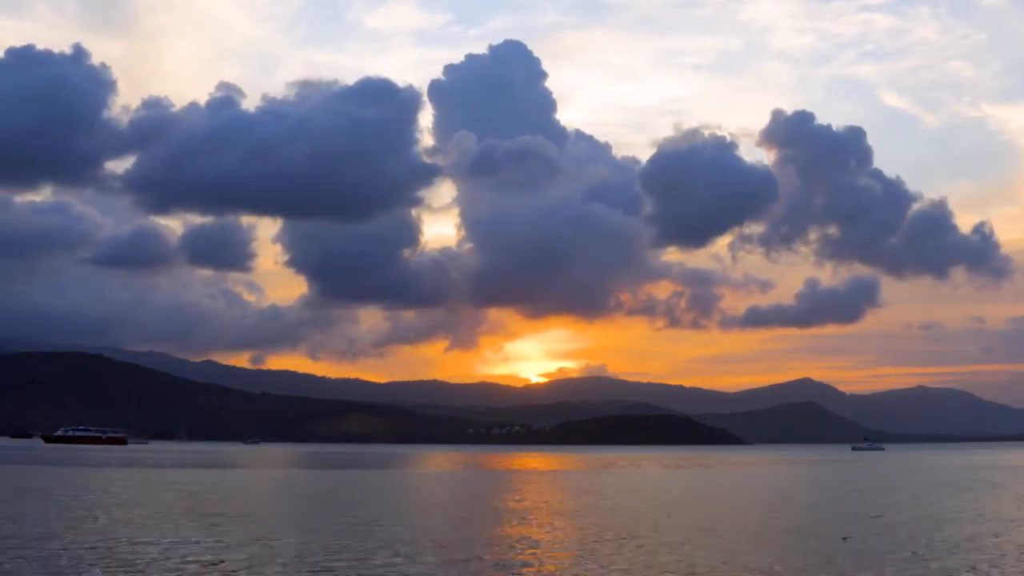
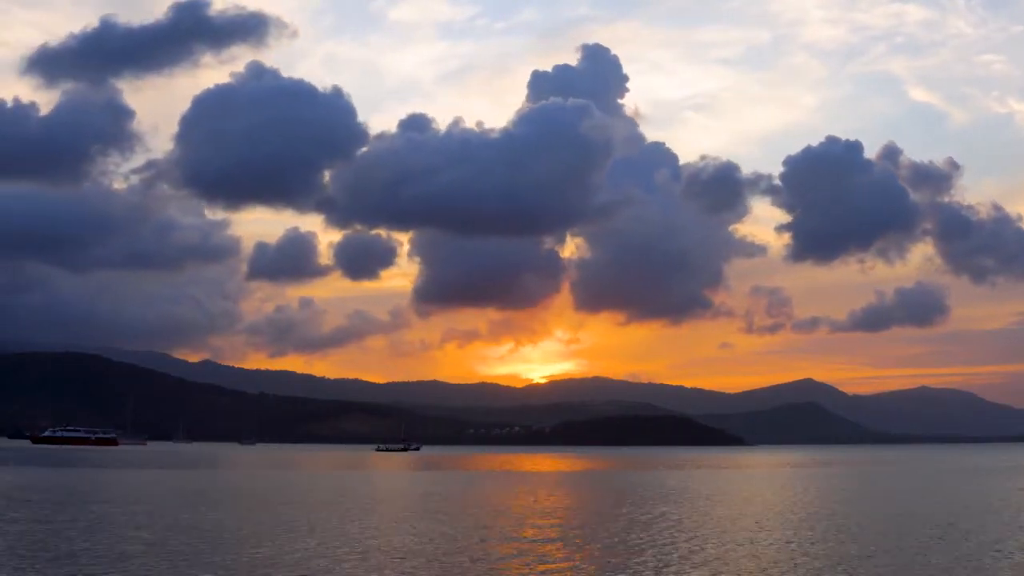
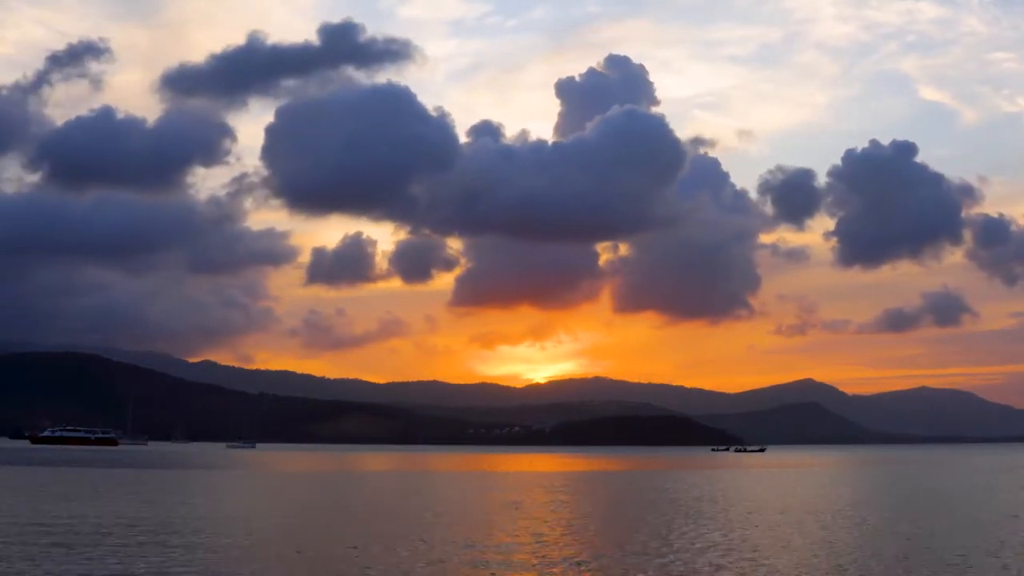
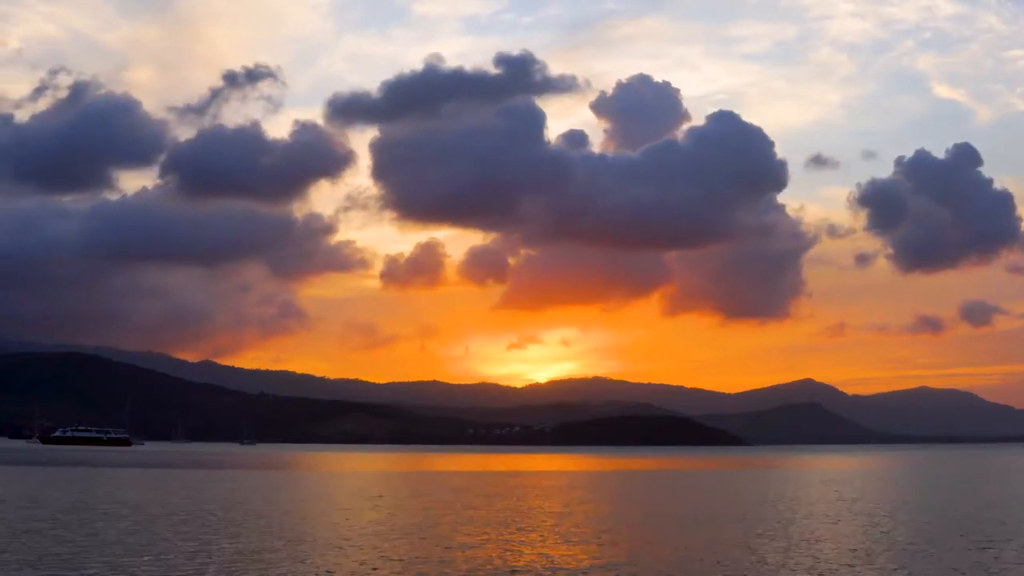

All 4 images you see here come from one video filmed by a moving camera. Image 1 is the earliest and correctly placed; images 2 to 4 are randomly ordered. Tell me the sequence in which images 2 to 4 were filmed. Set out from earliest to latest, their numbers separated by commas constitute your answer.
2, 3, 4
